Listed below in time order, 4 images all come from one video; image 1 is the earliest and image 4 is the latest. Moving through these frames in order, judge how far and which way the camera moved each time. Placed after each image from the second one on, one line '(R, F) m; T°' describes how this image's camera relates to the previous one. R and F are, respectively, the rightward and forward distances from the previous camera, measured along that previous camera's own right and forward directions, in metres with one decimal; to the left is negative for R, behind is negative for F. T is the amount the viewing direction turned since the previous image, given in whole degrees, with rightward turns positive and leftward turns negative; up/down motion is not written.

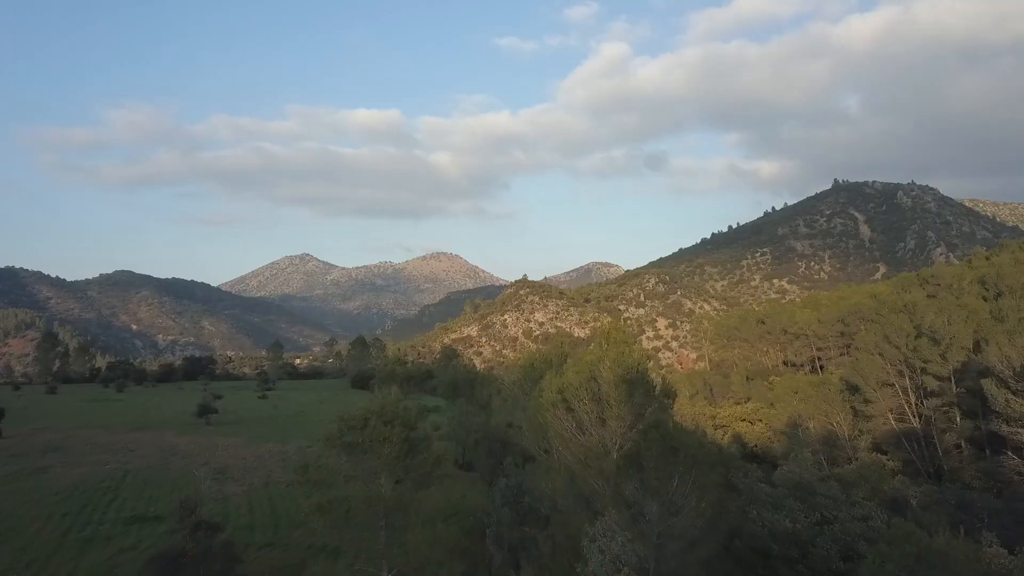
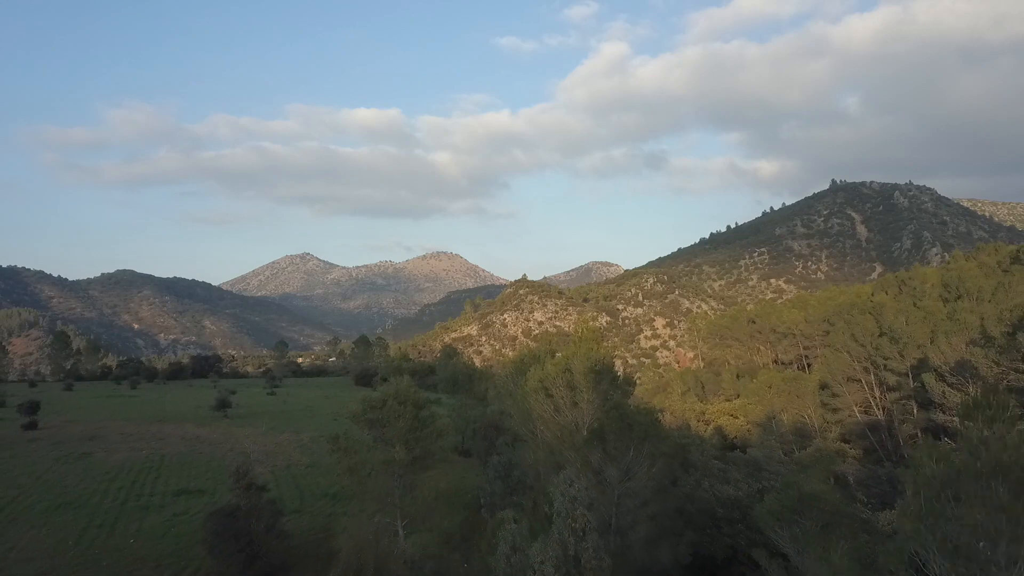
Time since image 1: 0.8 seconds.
(+0.3, -2.6) m; 0°
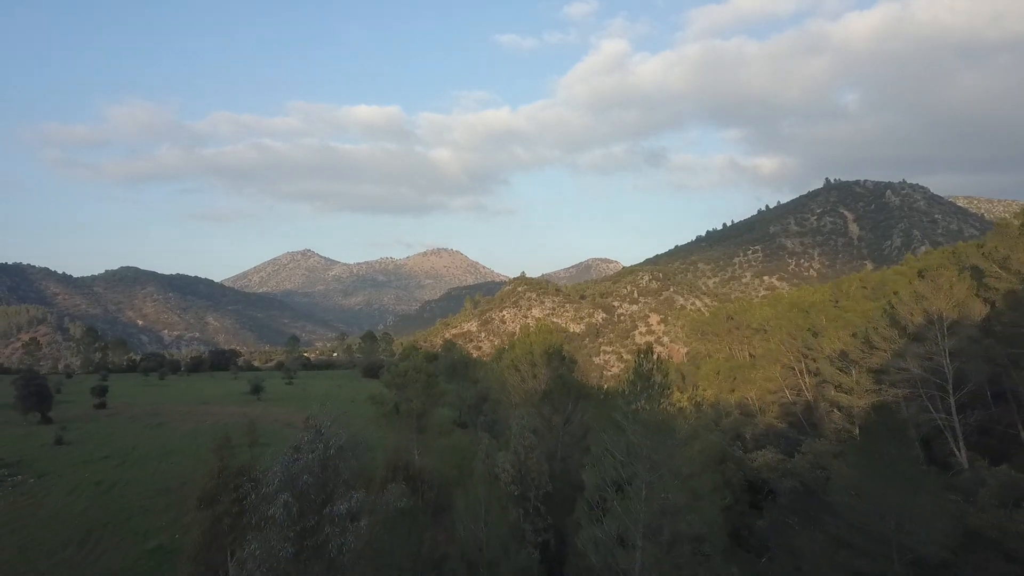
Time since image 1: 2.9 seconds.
(+0.8, -6.6) m; 0°
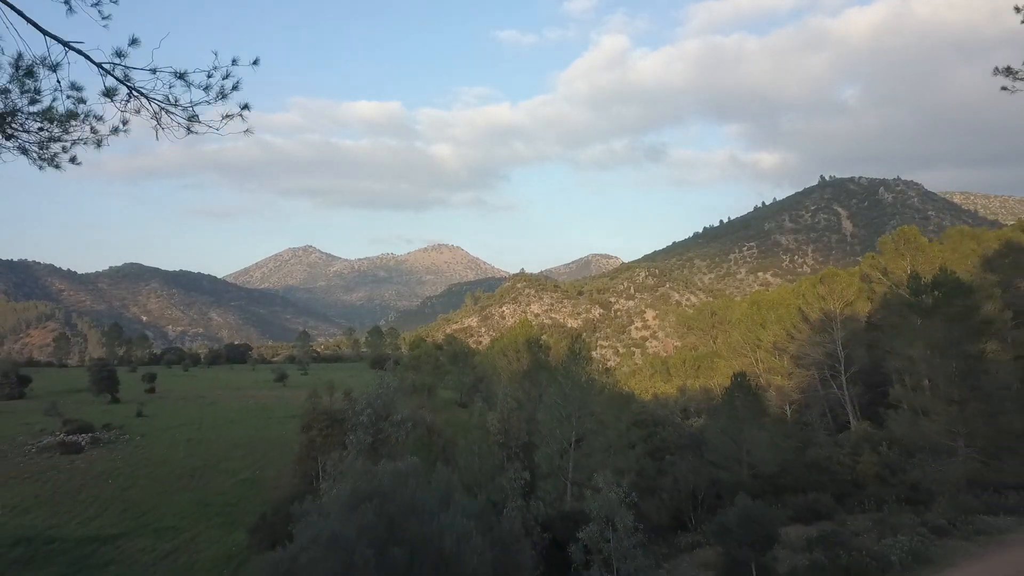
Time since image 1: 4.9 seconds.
(+0.6, -6.2) m; 0°
